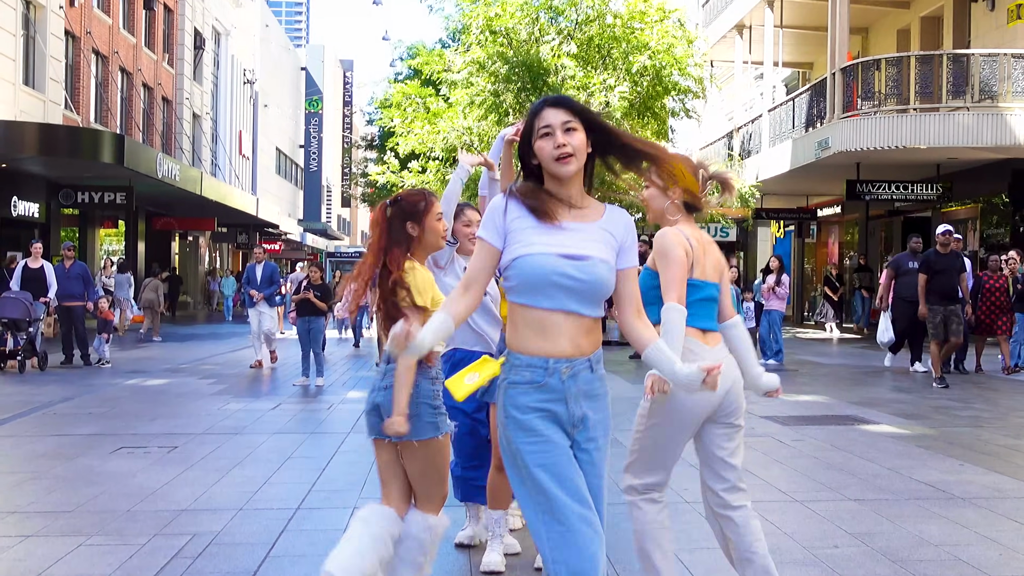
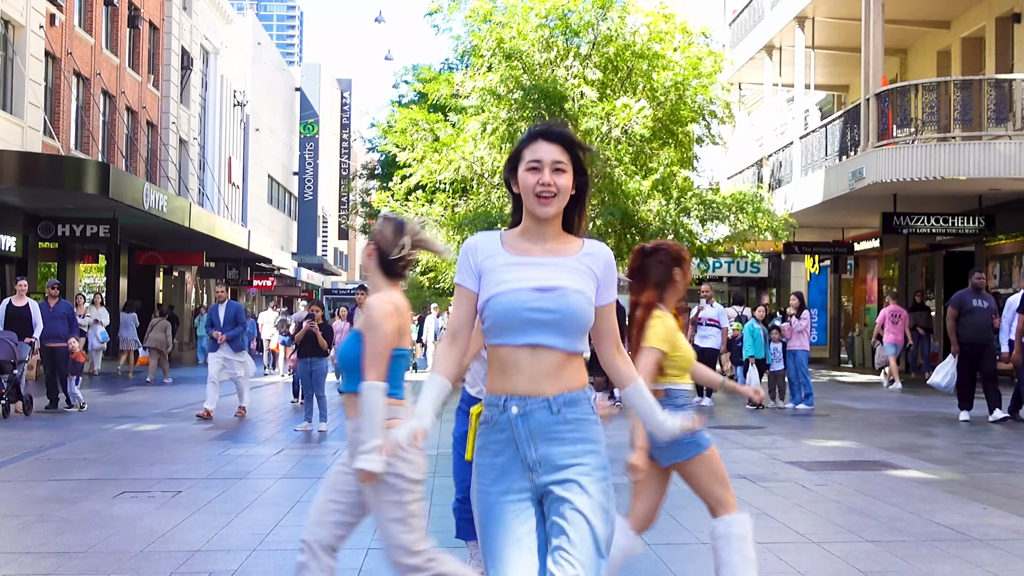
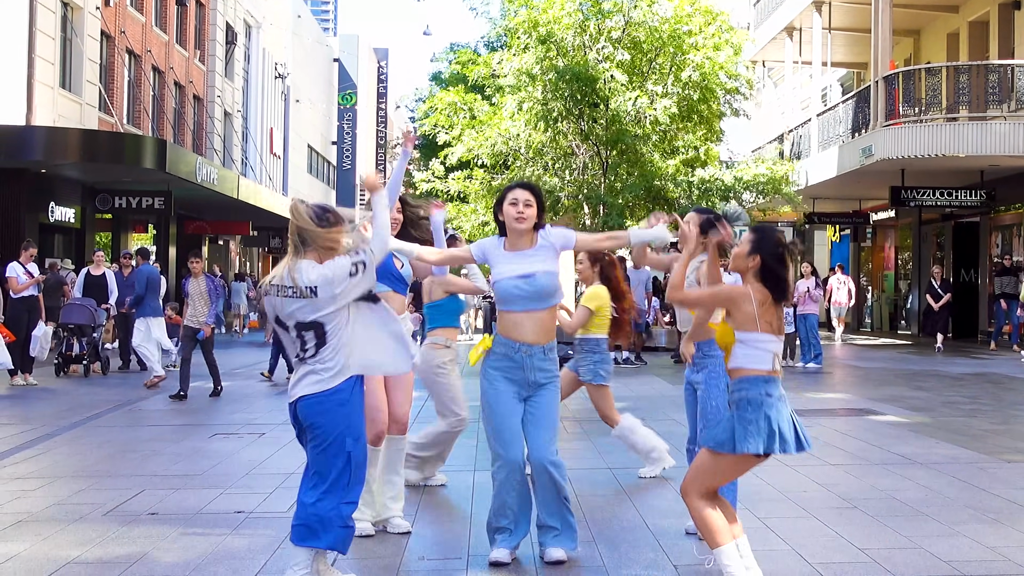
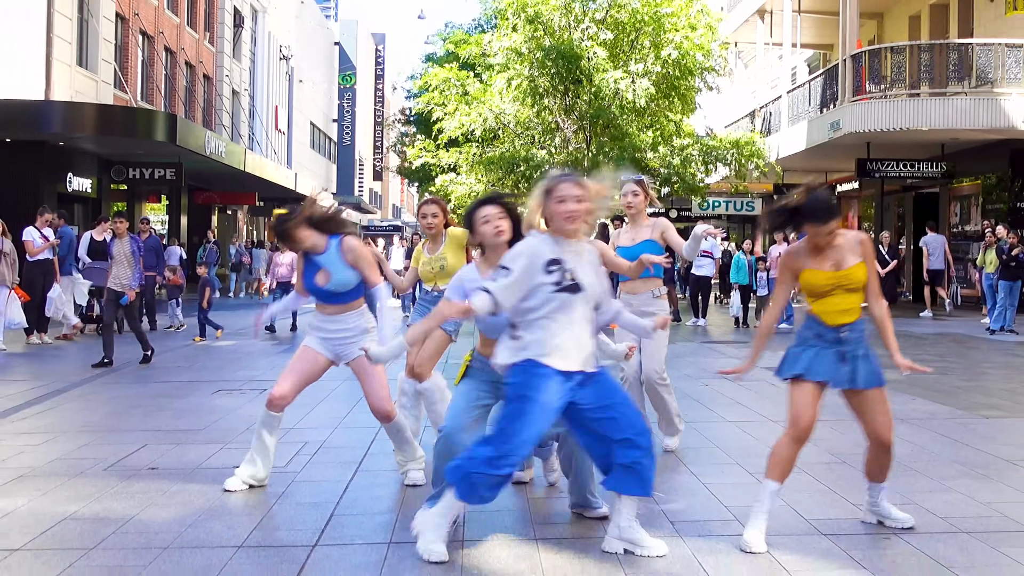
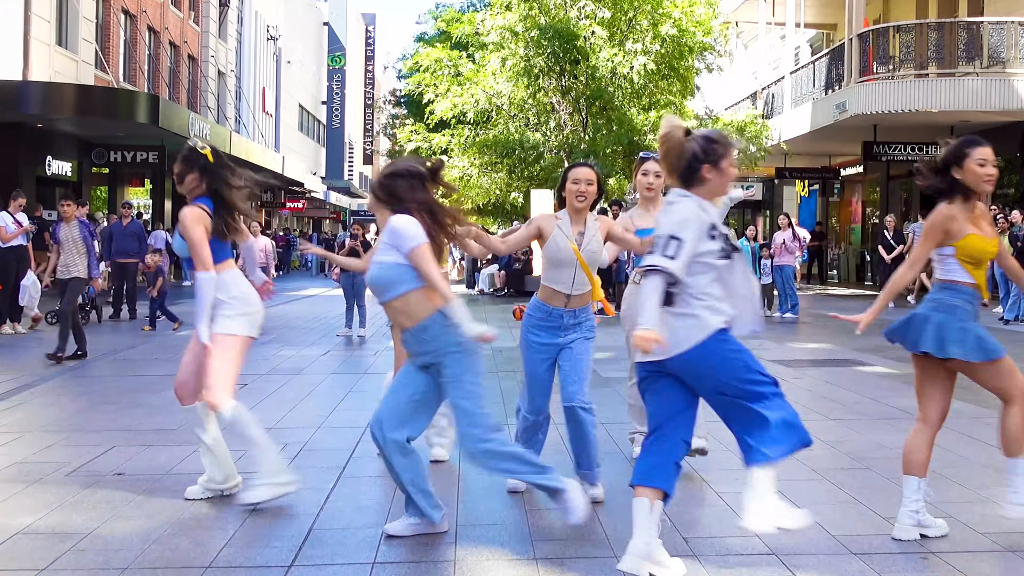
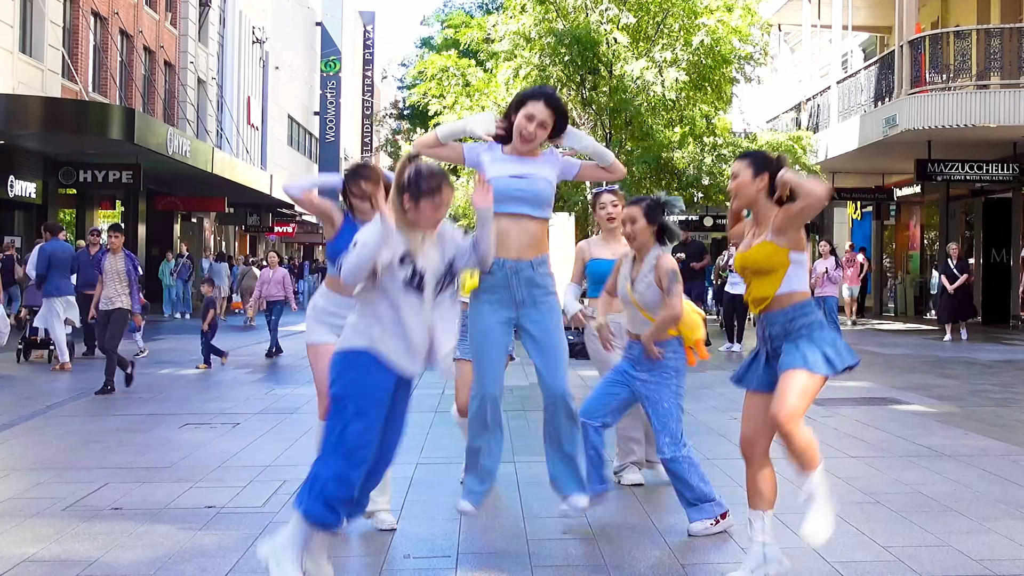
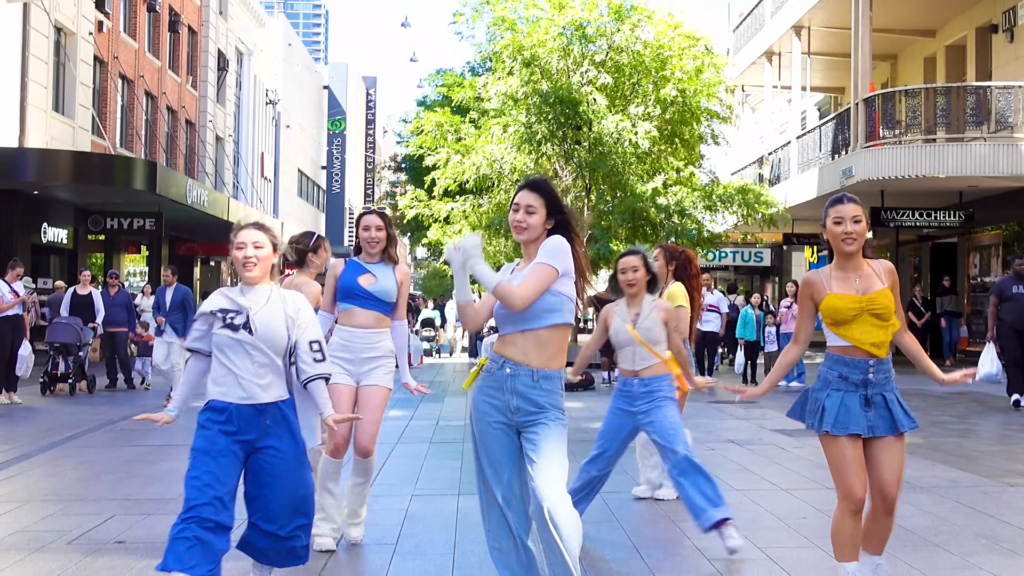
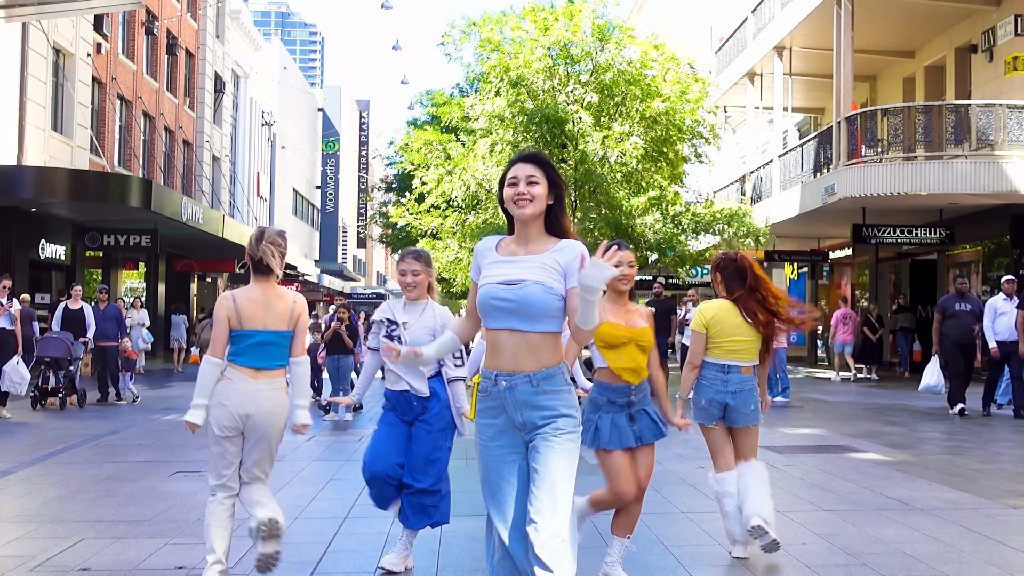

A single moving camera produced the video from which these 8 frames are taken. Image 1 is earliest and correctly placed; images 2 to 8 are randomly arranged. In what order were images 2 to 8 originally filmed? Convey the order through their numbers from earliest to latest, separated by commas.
2, 8, 7, 3, 6, 4, 5
